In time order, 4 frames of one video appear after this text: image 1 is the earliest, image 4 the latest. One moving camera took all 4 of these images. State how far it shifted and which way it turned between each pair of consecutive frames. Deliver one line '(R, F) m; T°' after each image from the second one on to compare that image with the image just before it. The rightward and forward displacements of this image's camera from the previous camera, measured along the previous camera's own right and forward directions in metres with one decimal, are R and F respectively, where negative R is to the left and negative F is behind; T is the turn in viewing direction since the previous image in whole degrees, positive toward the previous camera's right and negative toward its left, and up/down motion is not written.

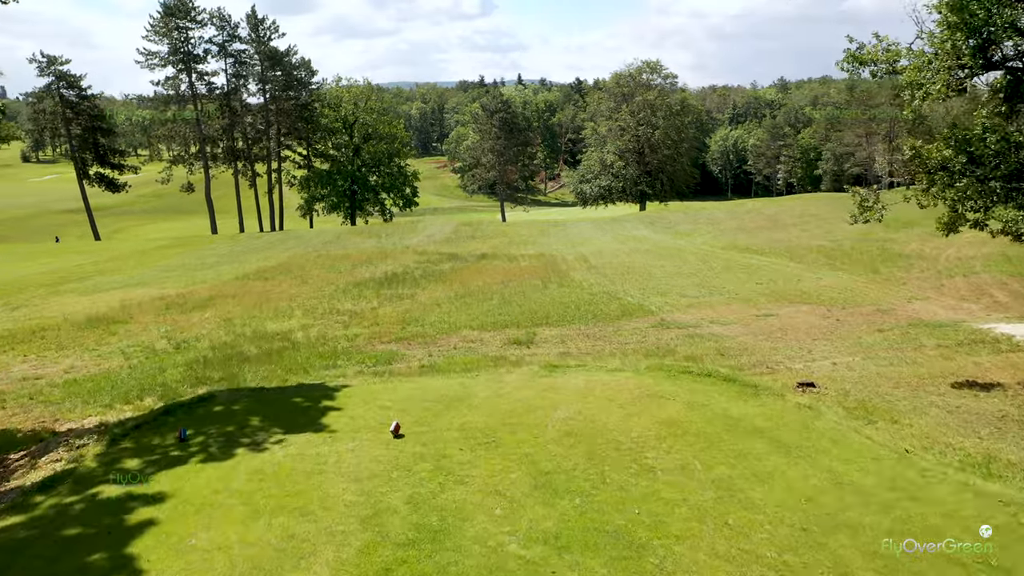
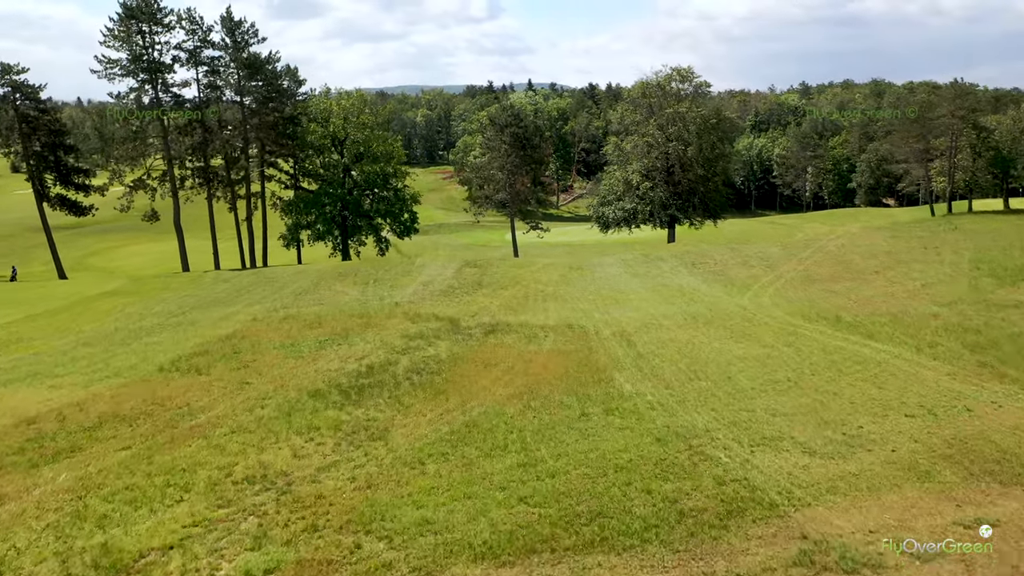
(-0.2, +5.8) m; -1°
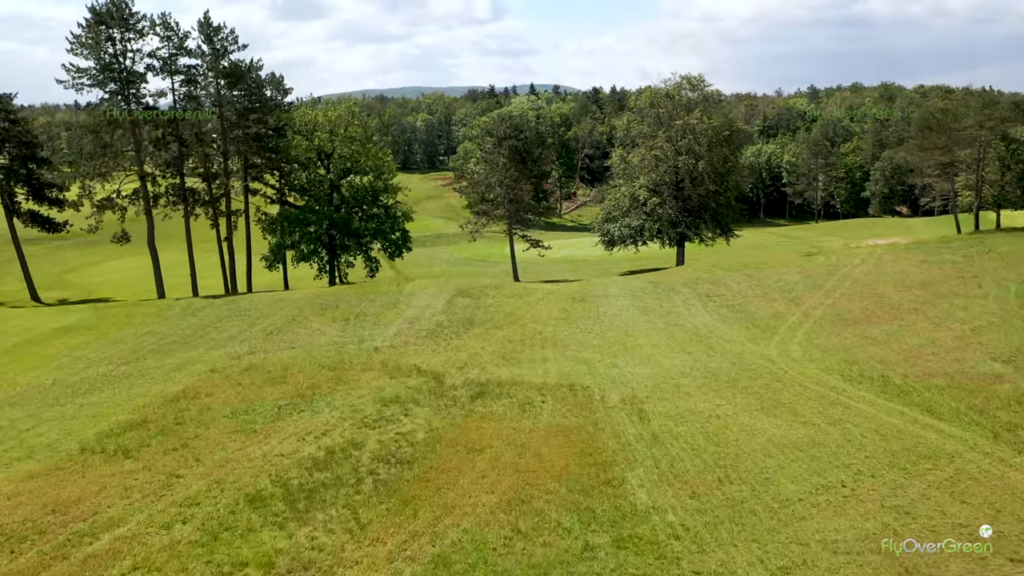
(+0.2, +2.7) m; 0°
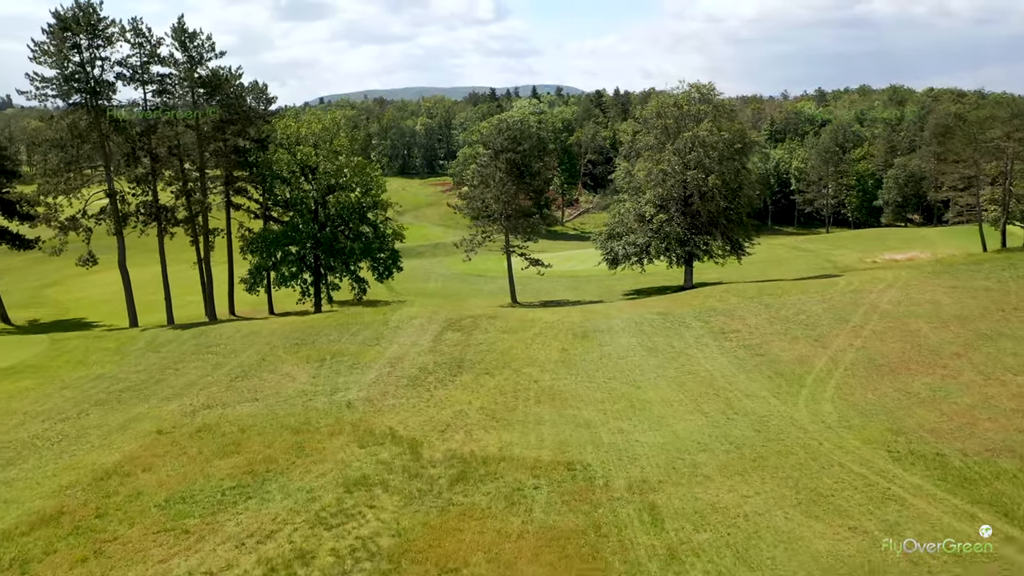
(+0.3, +2.5) m; 0°
